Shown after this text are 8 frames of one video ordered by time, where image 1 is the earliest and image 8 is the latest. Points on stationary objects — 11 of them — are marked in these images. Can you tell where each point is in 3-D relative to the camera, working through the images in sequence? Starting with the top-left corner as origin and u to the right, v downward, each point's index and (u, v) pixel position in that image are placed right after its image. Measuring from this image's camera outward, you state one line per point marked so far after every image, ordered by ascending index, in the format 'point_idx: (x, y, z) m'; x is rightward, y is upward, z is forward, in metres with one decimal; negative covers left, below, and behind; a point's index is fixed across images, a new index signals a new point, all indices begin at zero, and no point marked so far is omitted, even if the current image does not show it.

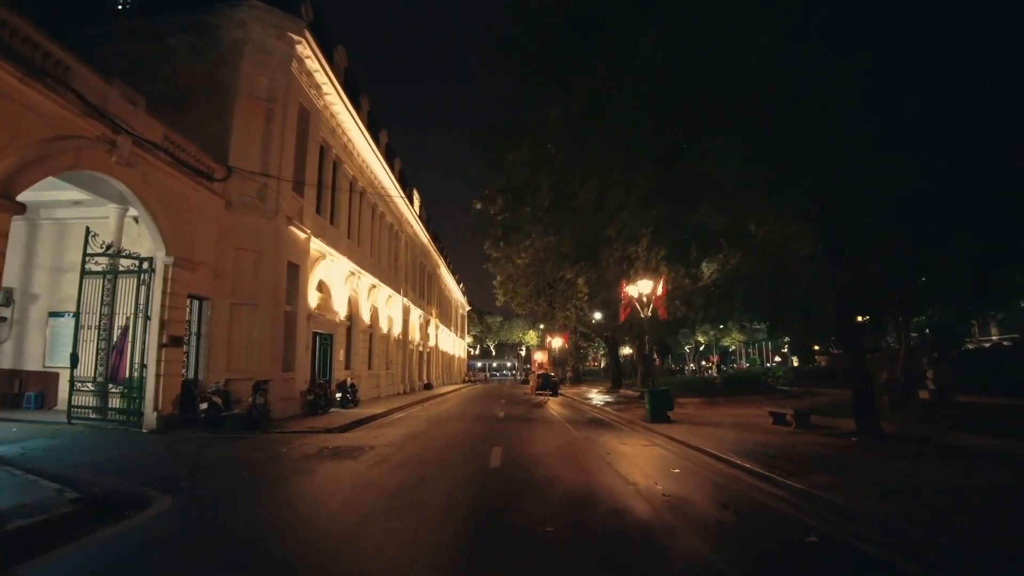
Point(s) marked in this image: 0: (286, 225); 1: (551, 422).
0: (-6.5, +1.8, +19.8) m
1: (+1.0, -3.5, +17.6) m
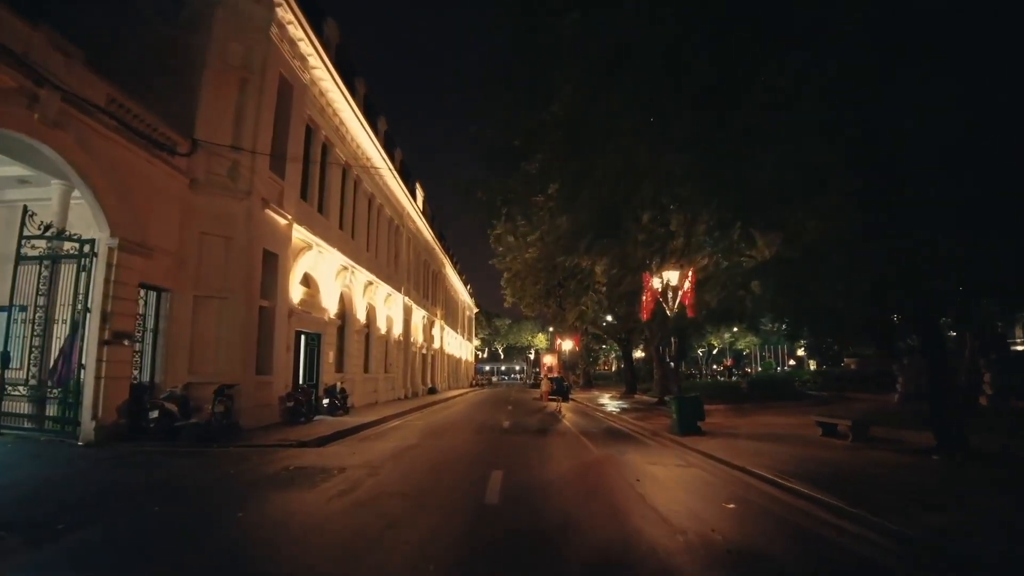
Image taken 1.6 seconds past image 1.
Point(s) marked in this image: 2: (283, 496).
0: (-6.3, +2.0, +17.5) m
1: (+1.1, -3.3, +15.2) m
2: (-3.1, -2.8, +9.5) m
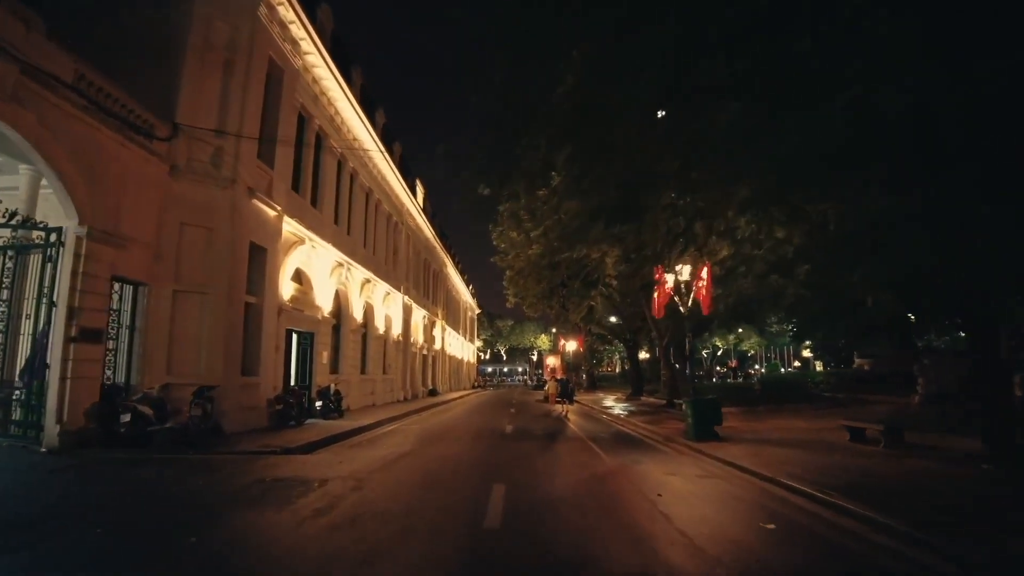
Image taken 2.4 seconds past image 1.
0: (-6.3, +2.1, +16.4) m
1: (+1.2, -3.2, +14.1) m
2: (-3.1, -2.7, +8.4) m
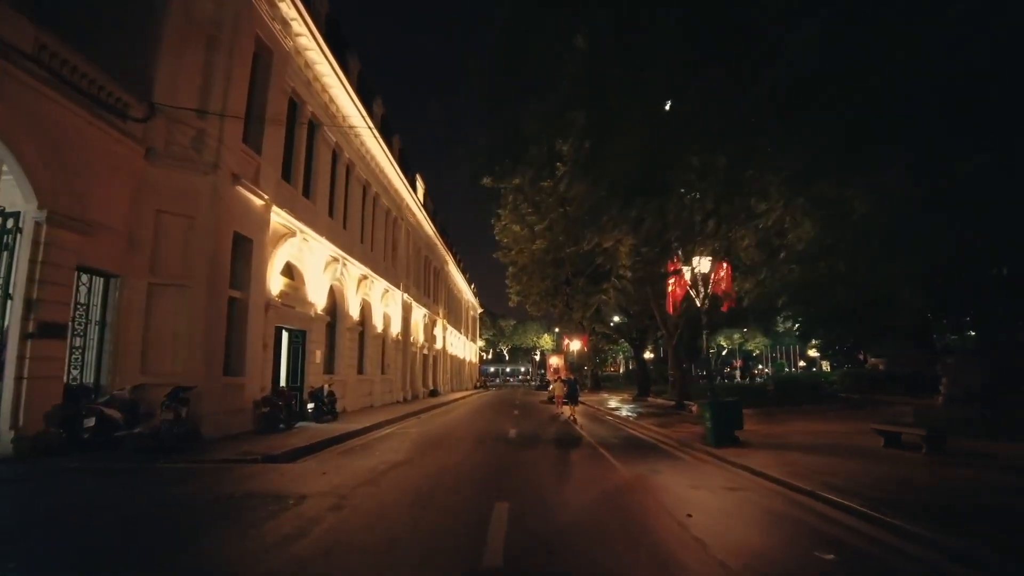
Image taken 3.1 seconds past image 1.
0: (-6.2, +2.3, +15.2) m
1: (+1.3, -3.0, +12.9) m
2: (-3.0, -2.6, +7.3) m
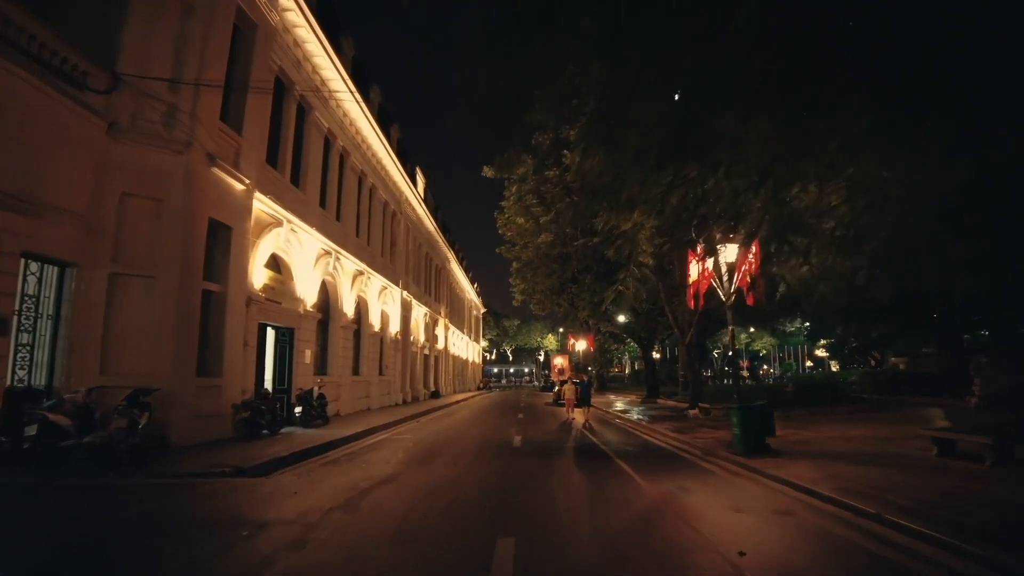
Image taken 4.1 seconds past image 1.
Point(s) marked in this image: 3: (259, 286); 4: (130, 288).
0: (-6.1, +2.4, +13.8) m
1: (+1.4, -2.8, +11.4) m
2: (-3.0, -2.4, +5.8) m
3: (-6.0, +0.1, +16.4) m
4: (-6.8, 0.0, +12.4) m
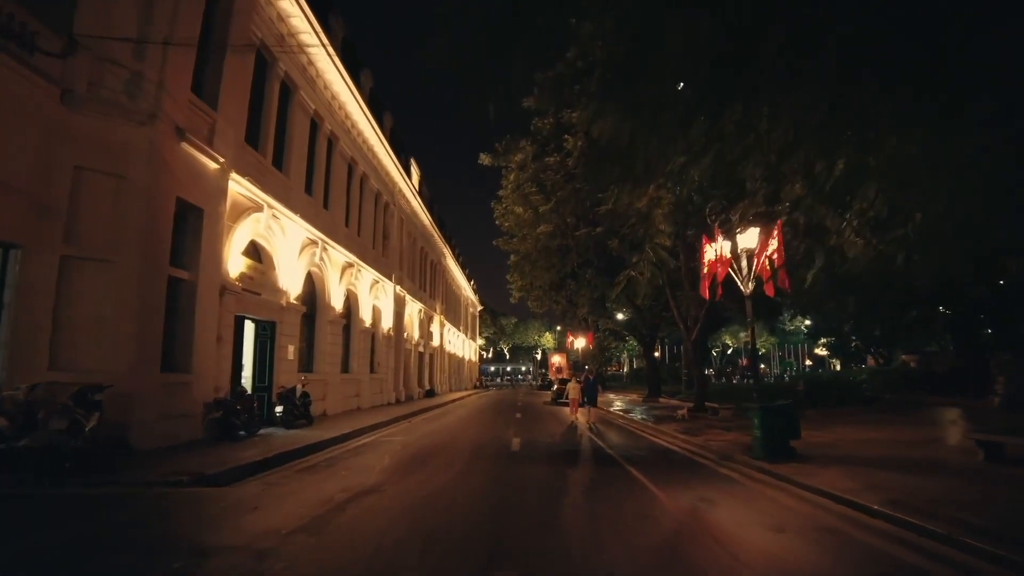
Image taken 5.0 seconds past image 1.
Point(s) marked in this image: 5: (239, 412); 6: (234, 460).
0: (-6.1, +2.7, +12.5) m
1: (+1.3, -2.6, +10.2) m
2: (-3.0, -2.2, +4.6) m
3: (-6.0, +0.3, +15.1) m
4: (-6.8, +0.2, +11.1) m
5: (-5.5, -2.5, +14.0) m
6: (-4.4, -2.7, +10.9) m
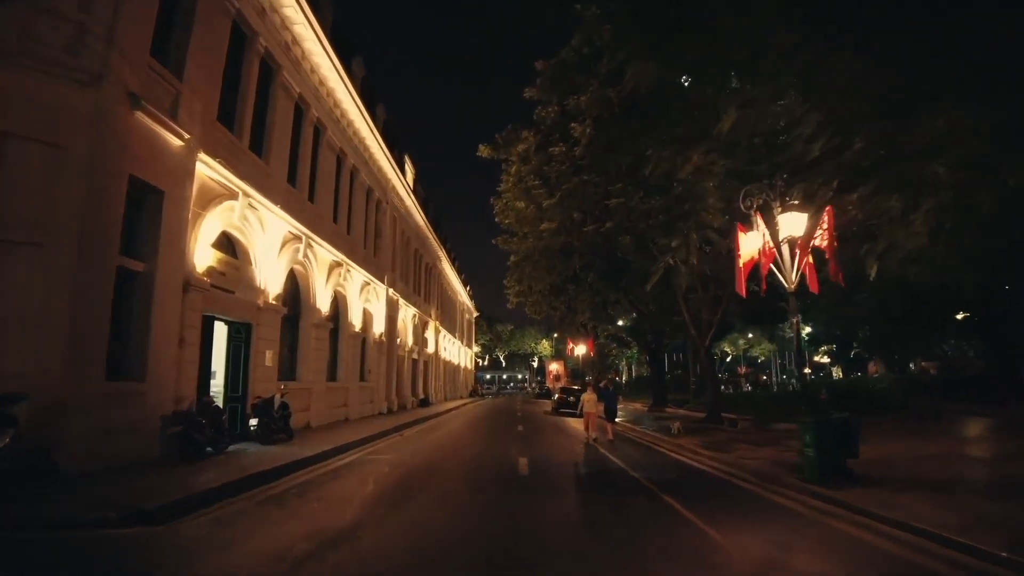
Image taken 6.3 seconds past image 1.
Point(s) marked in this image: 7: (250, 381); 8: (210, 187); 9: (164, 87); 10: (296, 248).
0: (-6.0, +2.8, +10.8) m
1: (+1.5, -2.5, +8.4) m
2: (-2.8, -2.0, +2.8) m
3: (-5.9, +0.4, +13.3) m
4: (-6.7, +0.3, +9.3) m
5: (-5.4, -2.4, +12.2) m
6: (-4.2, -2.6, +9.1) m
7: (-5.8, -2.0, +15.3) m
8: (-6.0, +2.0, +13.7) m
9: (-6.0, +3.5, +11.9) m
10: (-5.8, +1.1, +18.6) m
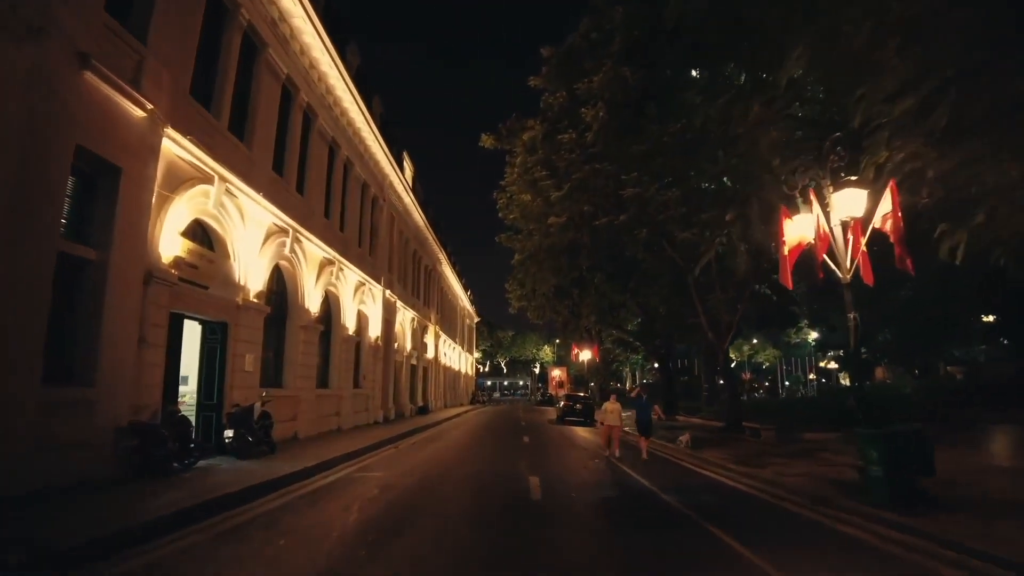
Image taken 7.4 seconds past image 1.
0: (-5.8, +2.9, +9.2) m
1: (+1.6, -2.4, +6.8) m
2: (-2.7, -1.8, +1.2) m
3: (-5.8, +0.5, +11.8) m
4: (-6.6, +0.5, +7.7) m
5: (-5.3, -2.3, +10.6) m
6: (-4.1, -2.4, +7.5) m
7: (-5.6, -2.0, +13.7) m
8: (-5.9, +2.1, +12.1) m
9: (-5.9, +3.6, +10.4) m
10: (-5.6, +1.1, +17.1) m
